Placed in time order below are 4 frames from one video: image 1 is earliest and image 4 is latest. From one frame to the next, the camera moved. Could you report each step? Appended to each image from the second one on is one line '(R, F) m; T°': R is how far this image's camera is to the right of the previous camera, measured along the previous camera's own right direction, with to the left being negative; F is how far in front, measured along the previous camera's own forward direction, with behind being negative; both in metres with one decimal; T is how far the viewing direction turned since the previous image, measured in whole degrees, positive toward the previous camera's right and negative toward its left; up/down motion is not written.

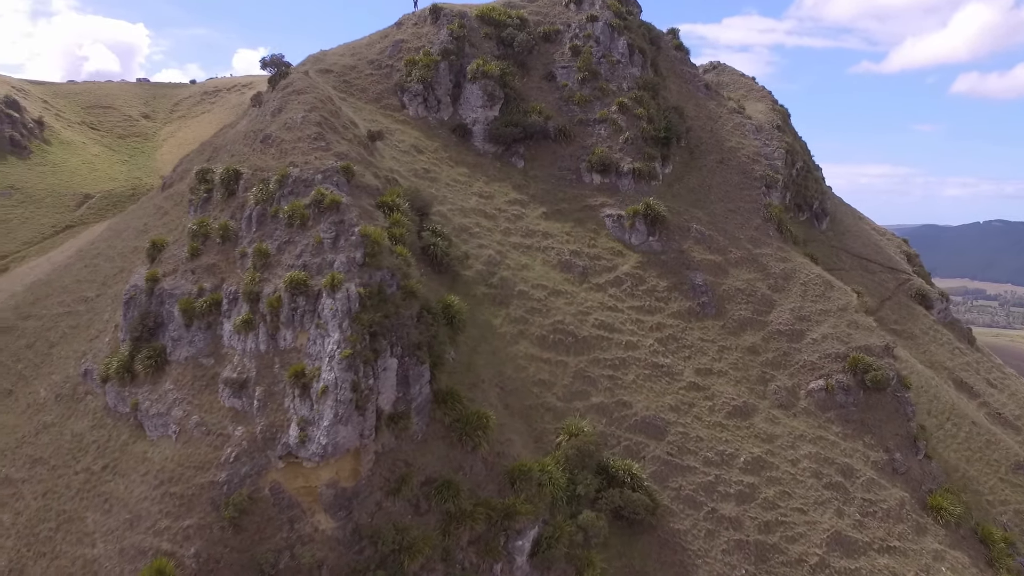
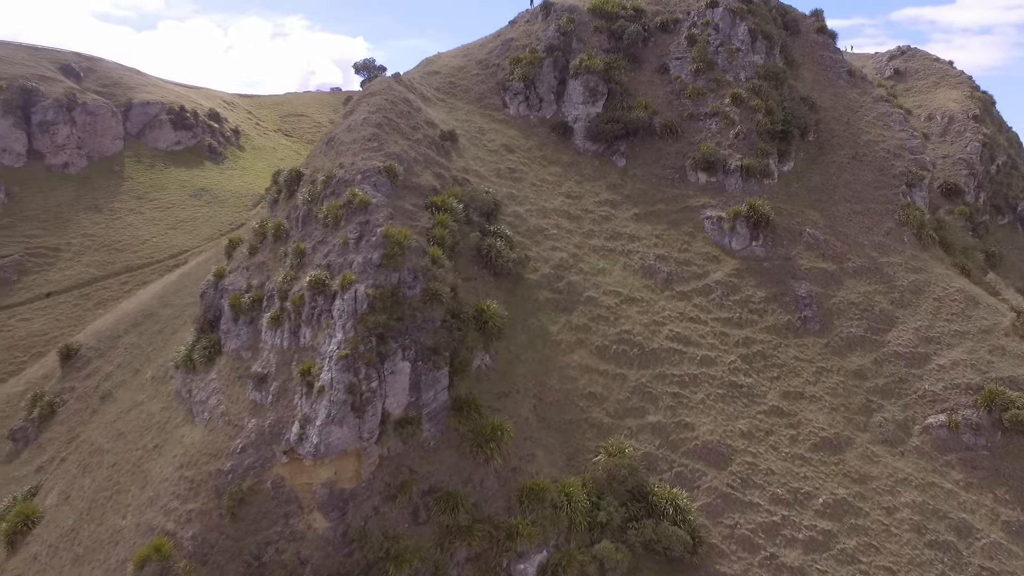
(+5.2, +2.0) m; -15°
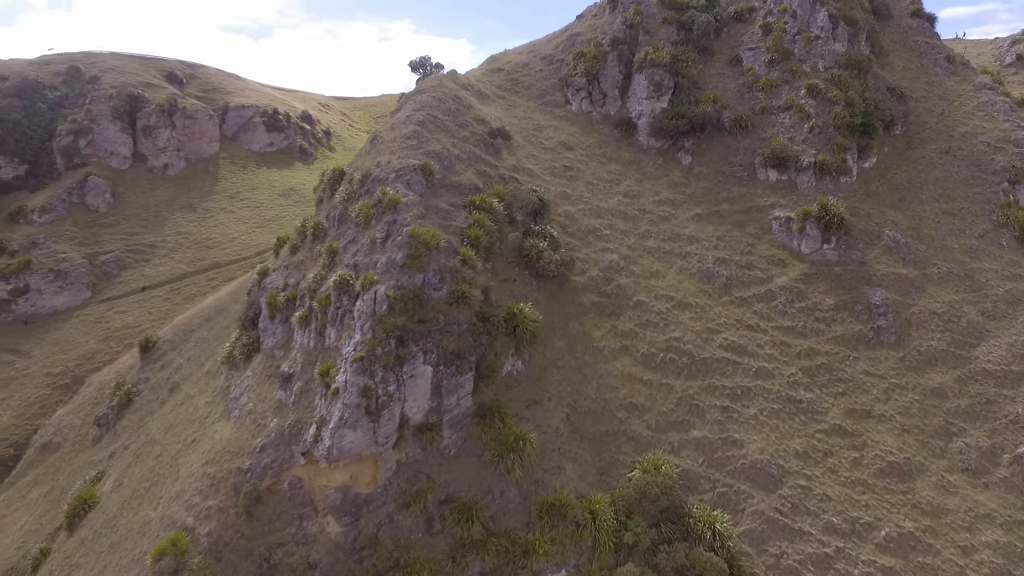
(+2.1, +1.2) m; -8°
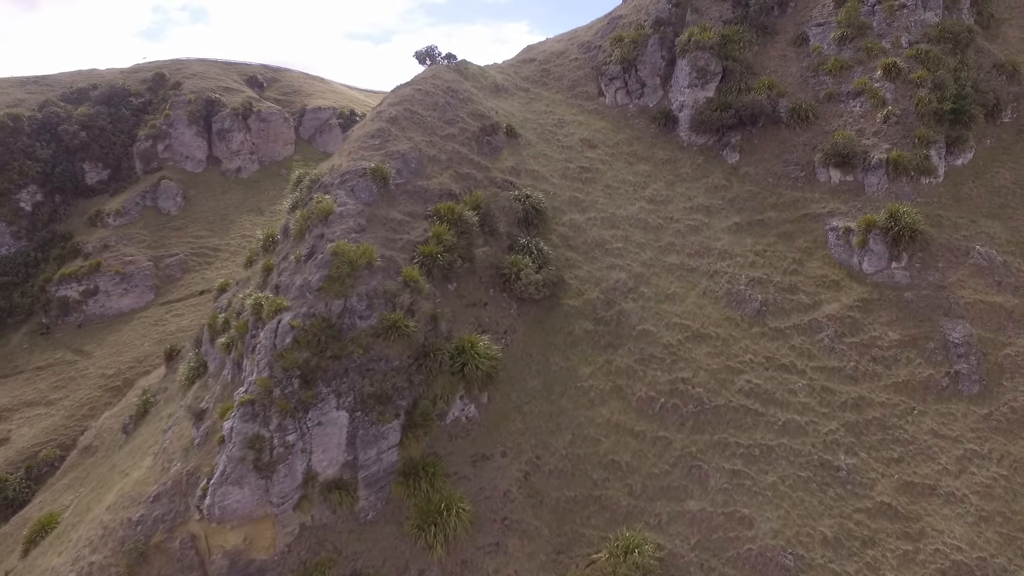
(+4.3, +4.5) m; -9°
